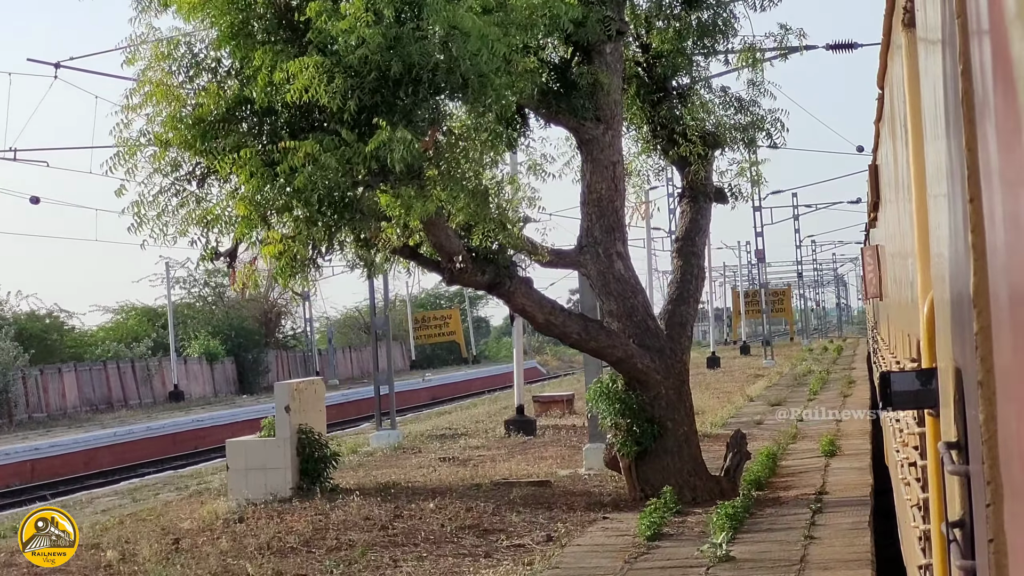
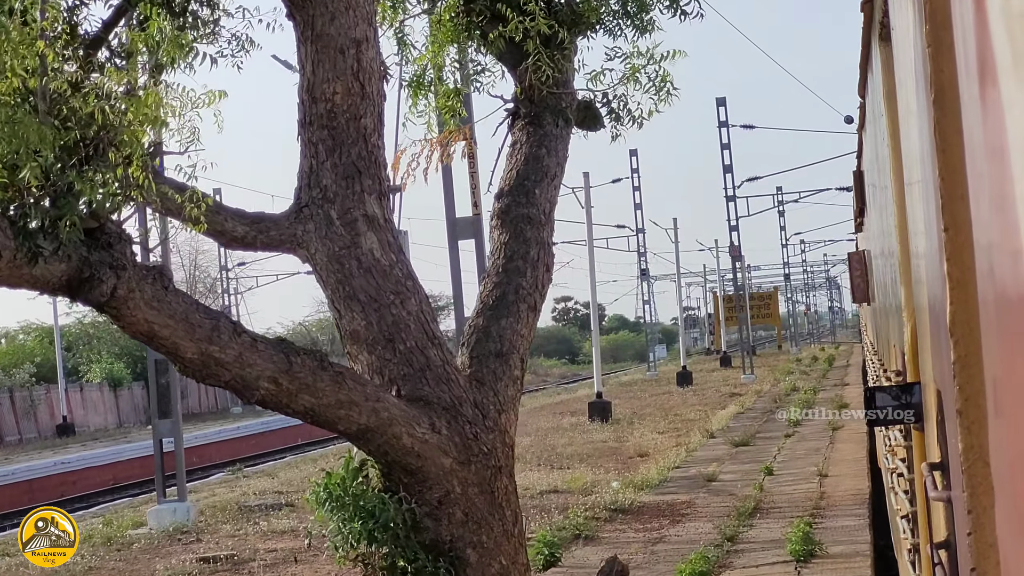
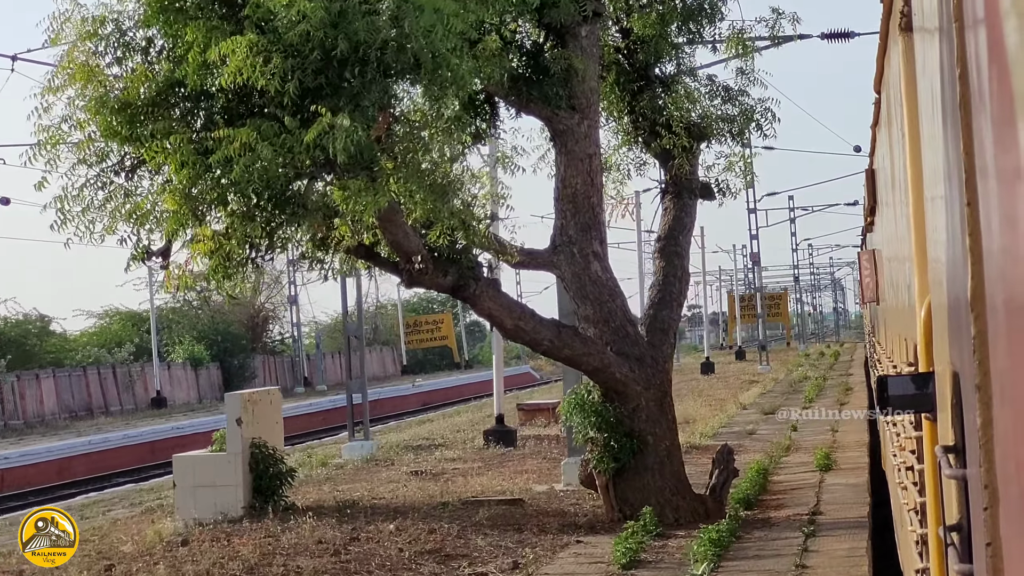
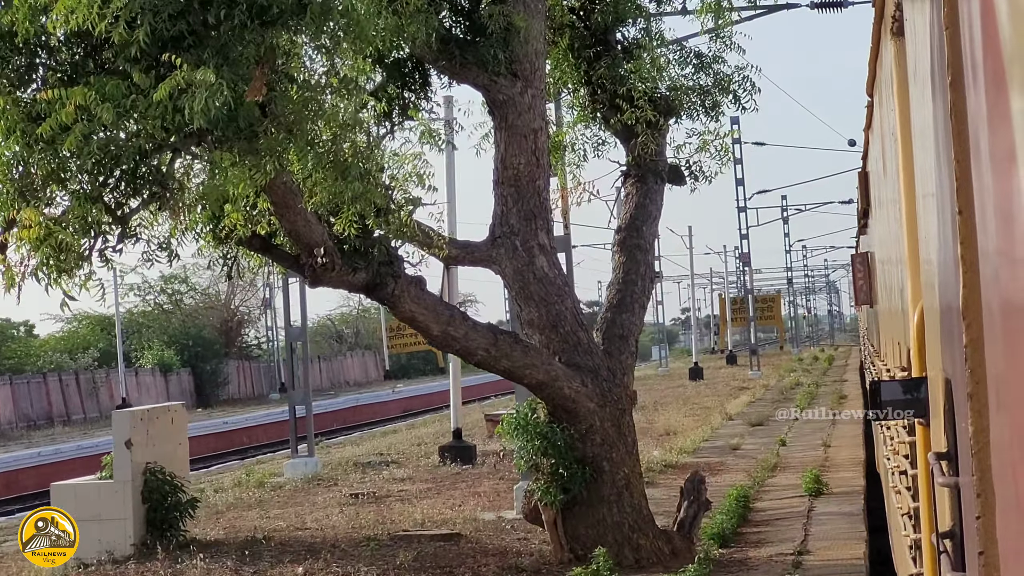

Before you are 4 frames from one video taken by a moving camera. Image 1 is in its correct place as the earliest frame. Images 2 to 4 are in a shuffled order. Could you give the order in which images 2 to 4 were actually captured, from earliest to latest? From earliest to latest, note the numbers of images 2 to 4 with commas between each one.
3, 4, 2
